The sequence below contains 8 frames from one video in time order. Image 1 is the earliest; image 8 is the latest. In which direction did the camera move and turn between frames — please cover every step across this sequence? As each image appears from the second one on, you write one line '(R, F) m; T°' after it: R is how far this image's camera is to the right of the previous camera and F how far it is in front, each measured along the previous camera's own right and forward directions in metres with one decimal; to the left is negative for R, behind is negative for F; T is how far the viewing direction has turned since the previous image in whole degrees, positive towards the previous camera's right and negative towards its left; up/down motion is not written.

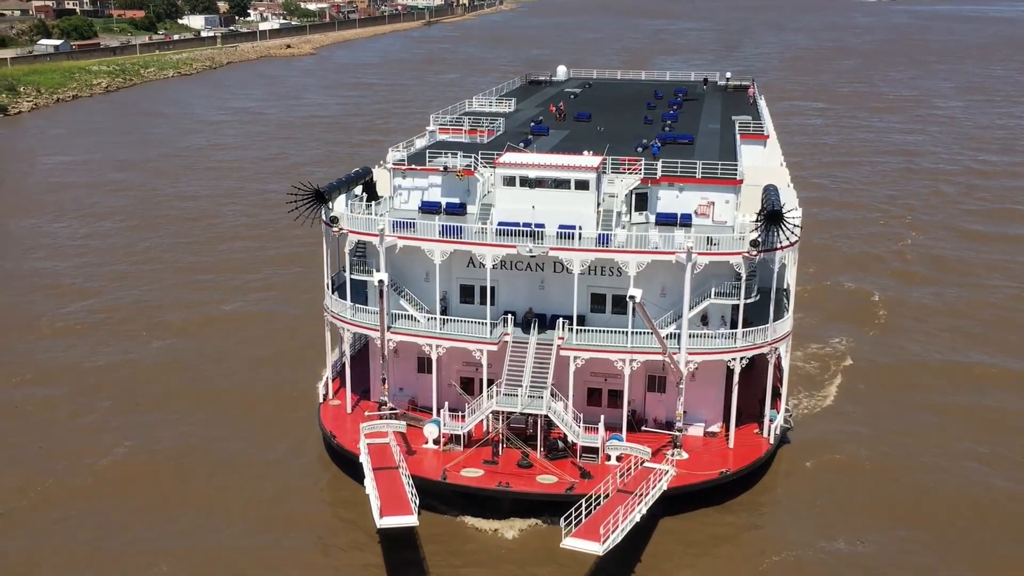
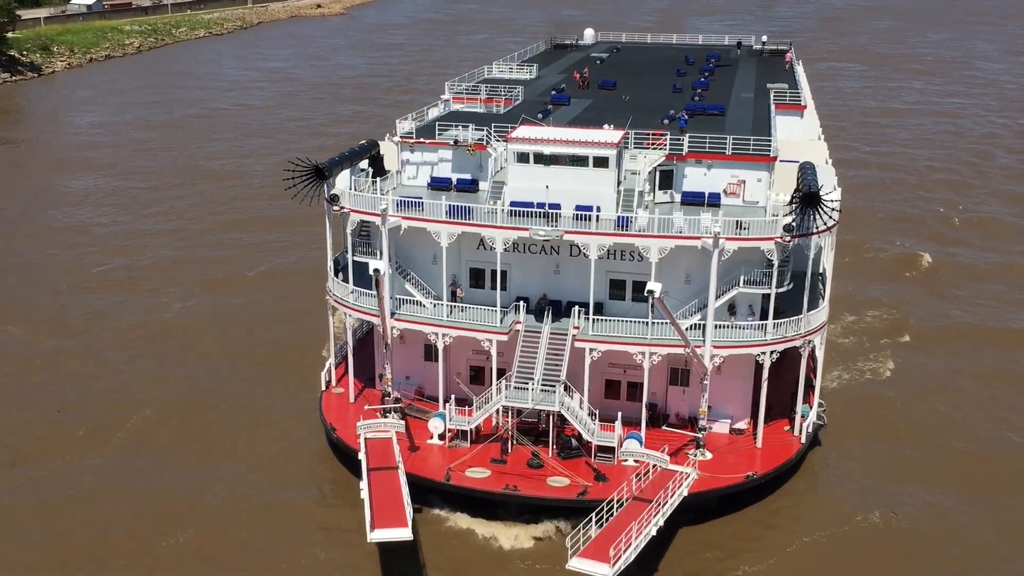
(+0.7, +2.9) m; -2°
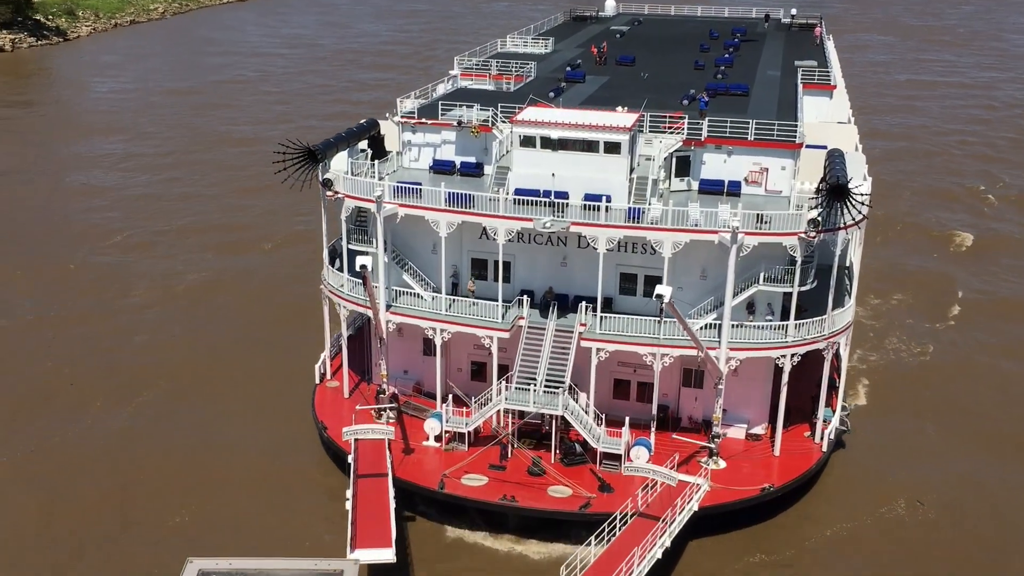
(+0.7, +2.5) m; -1°
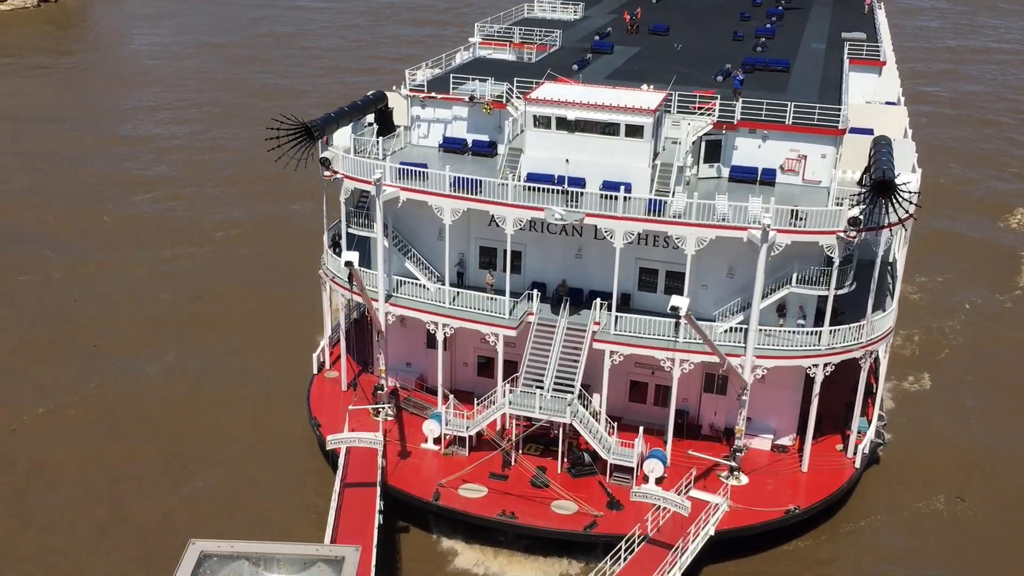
(+0.9, +2.9) m; -2°
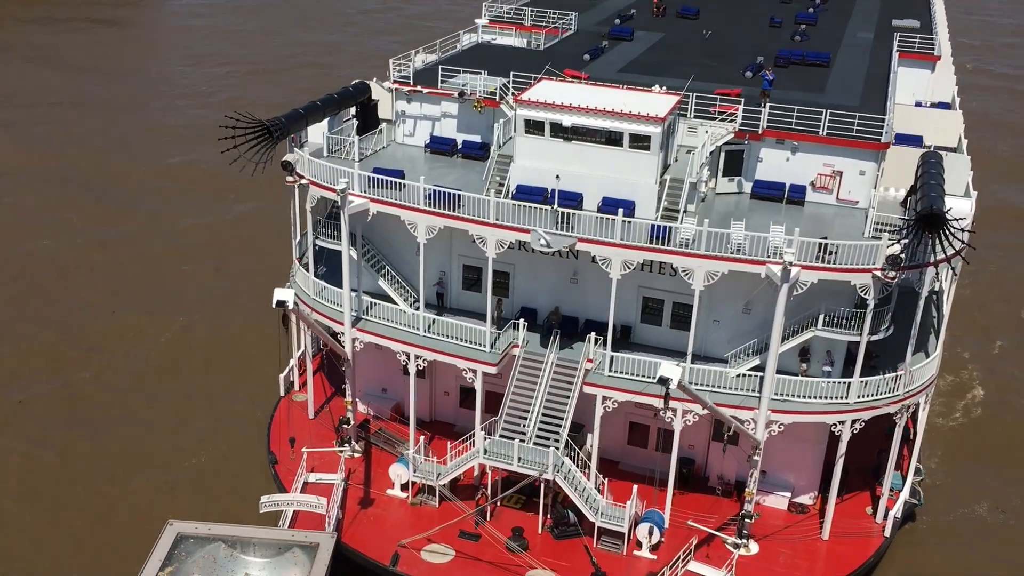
(+1.6, +4.4) m; -2°
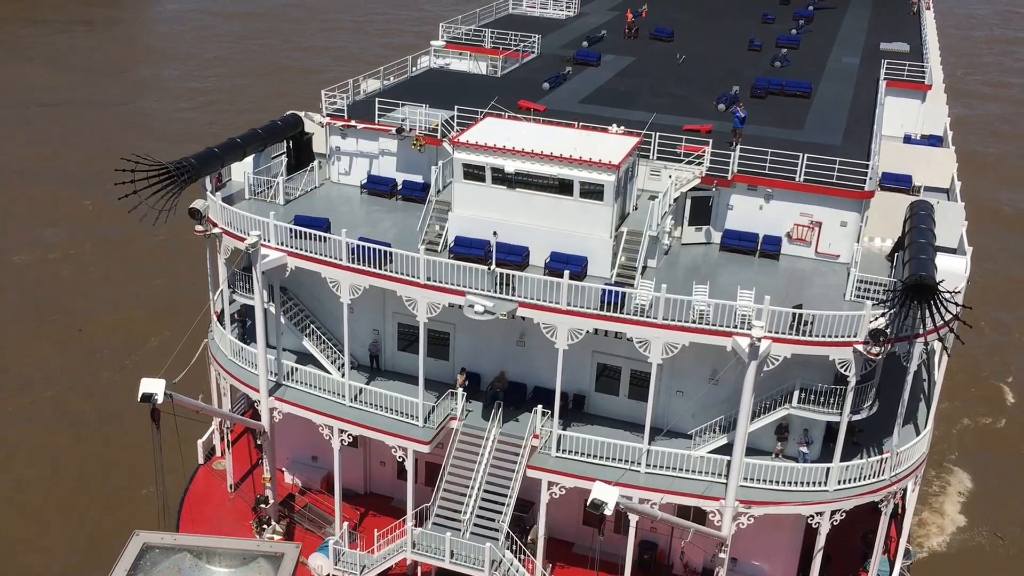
(+1.5, +3.4) m; 0°
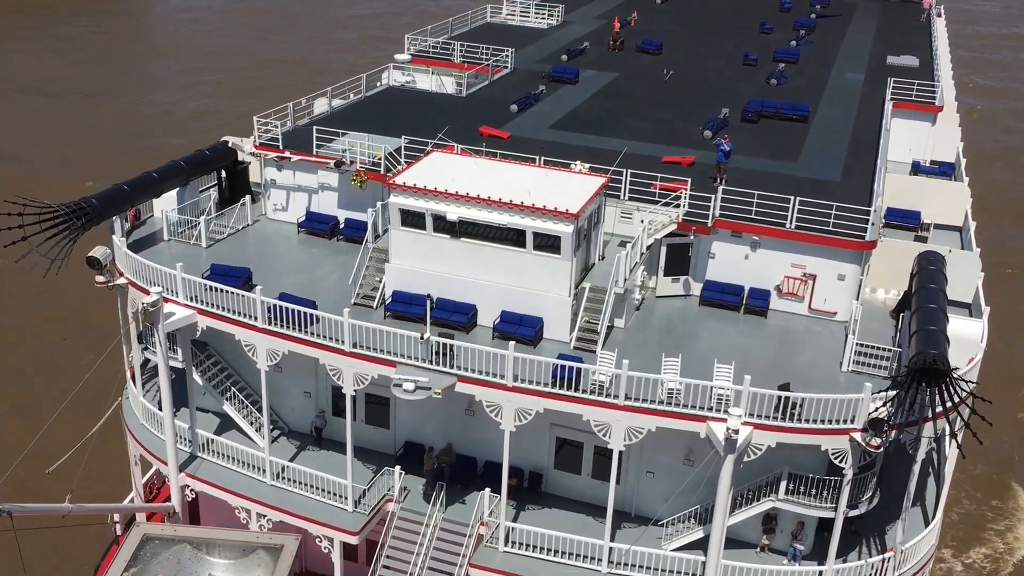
(+1.4, +3.5) m; 0°
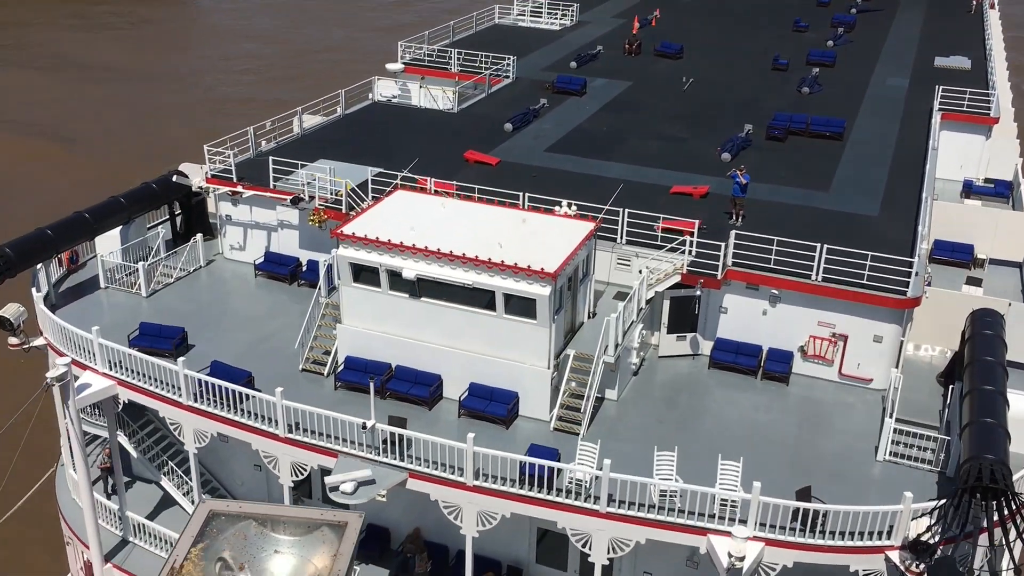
(+1.4, +3.5) m; -2°
